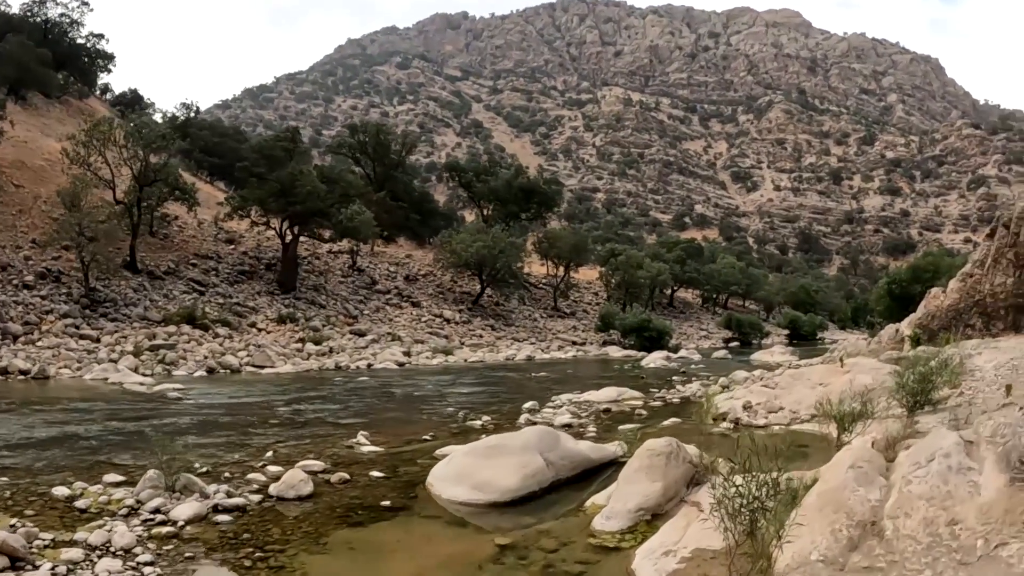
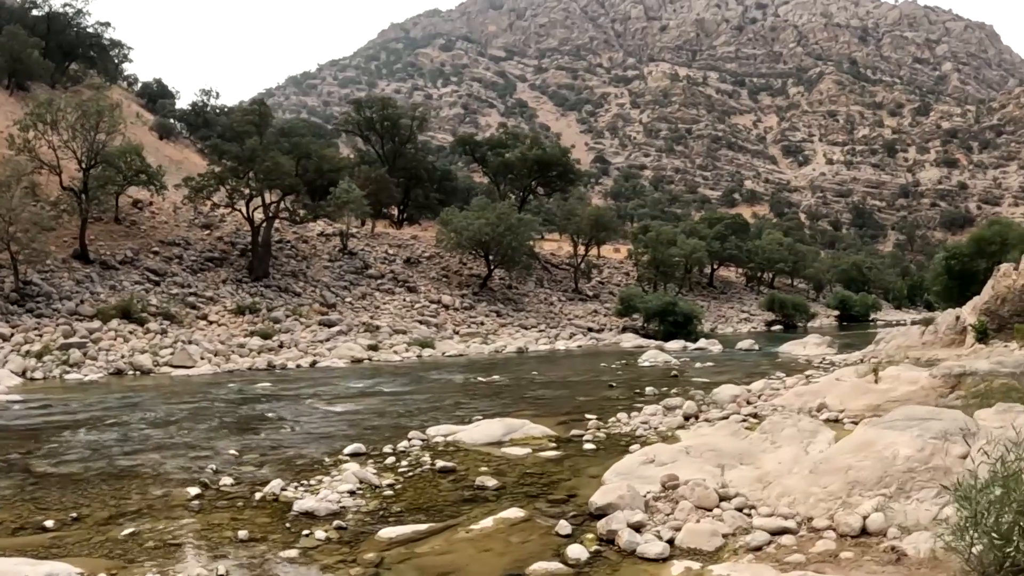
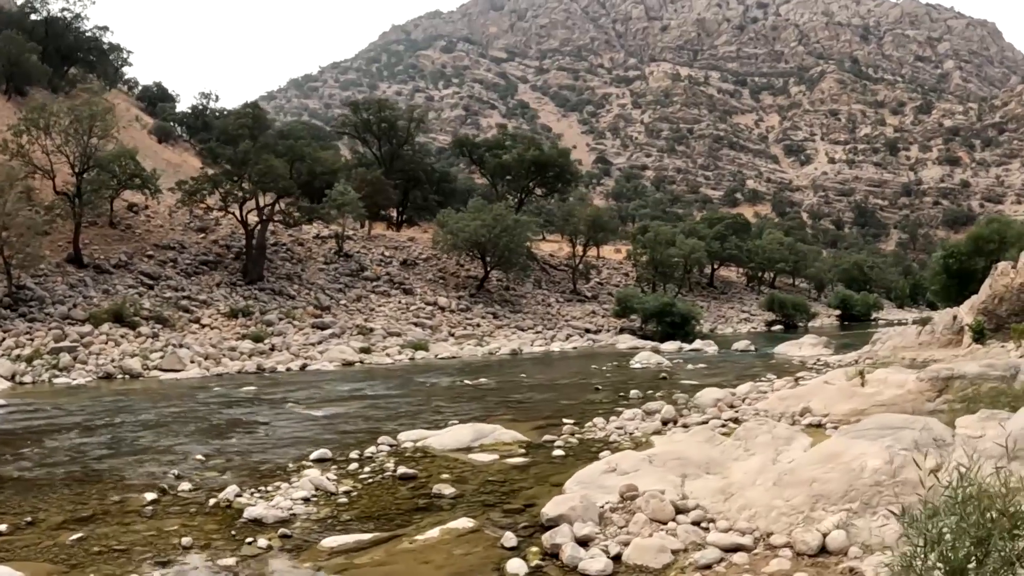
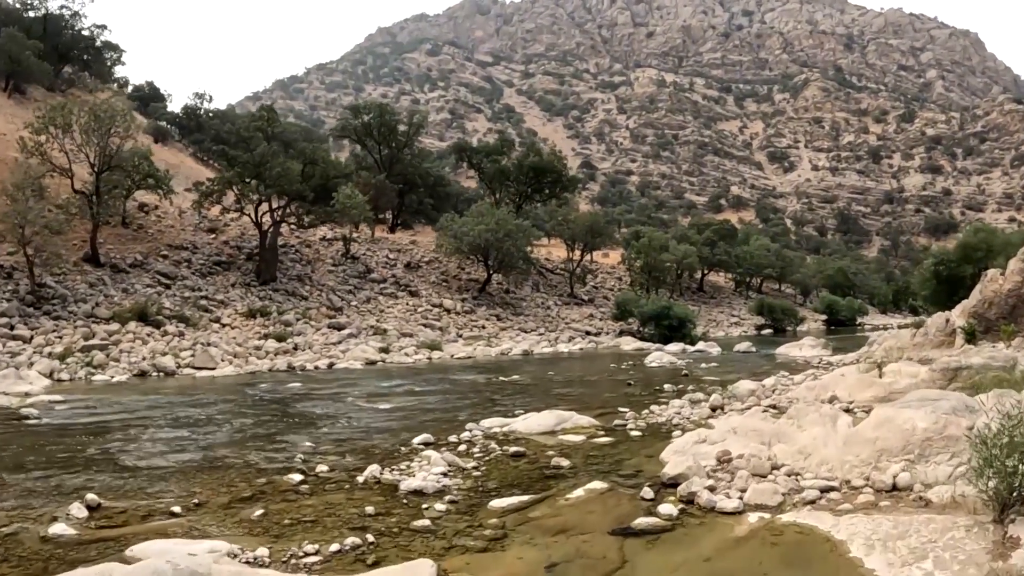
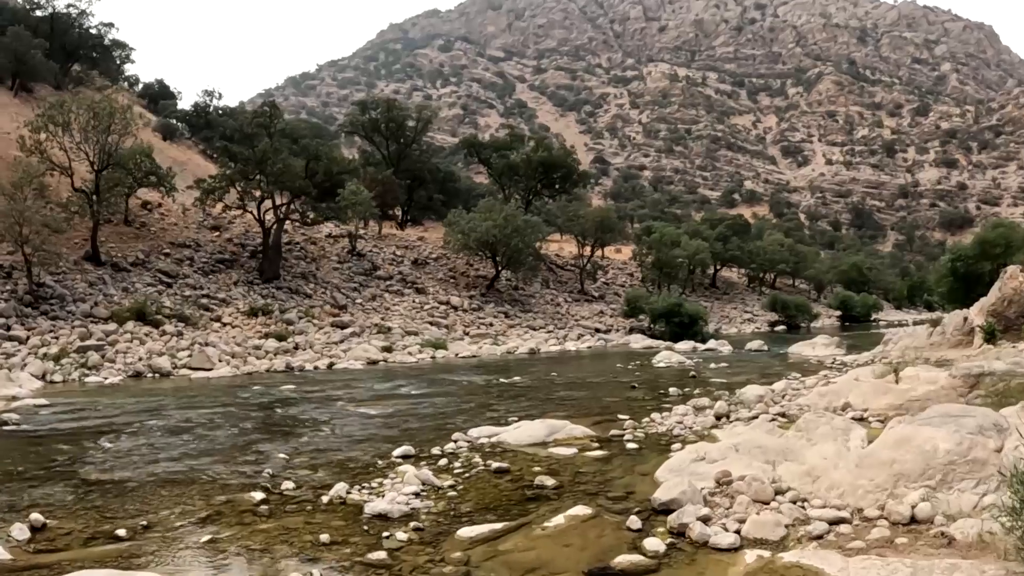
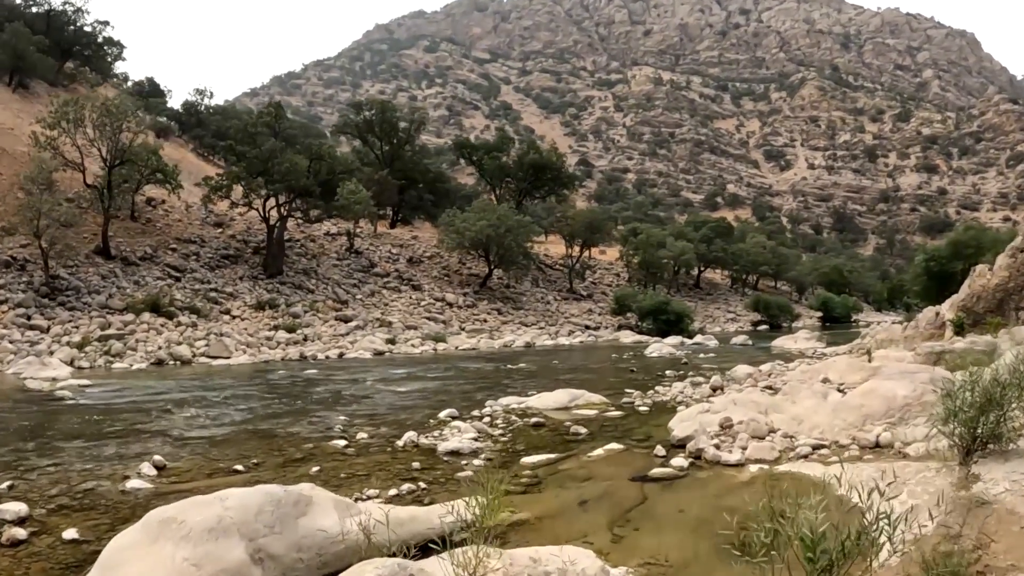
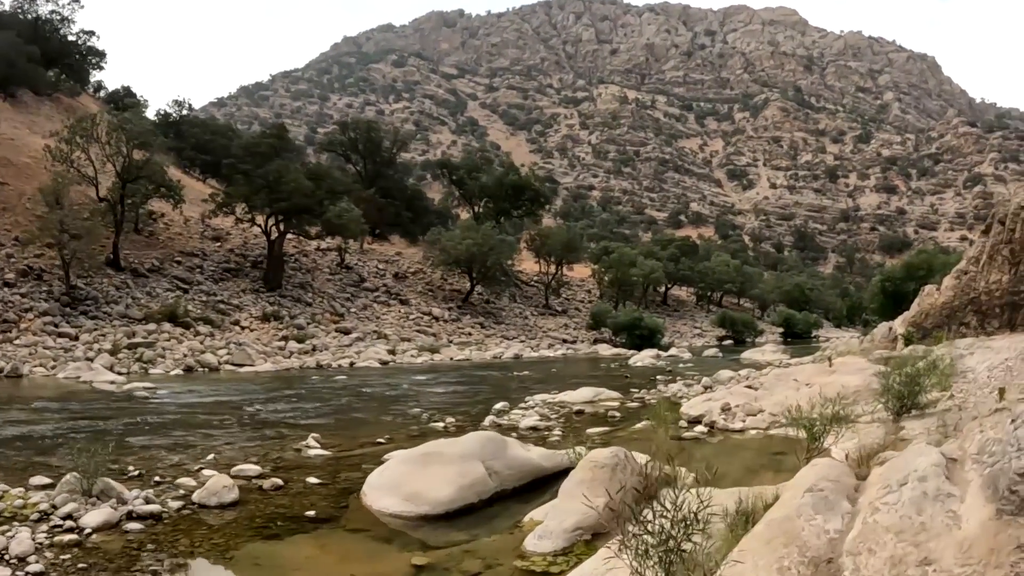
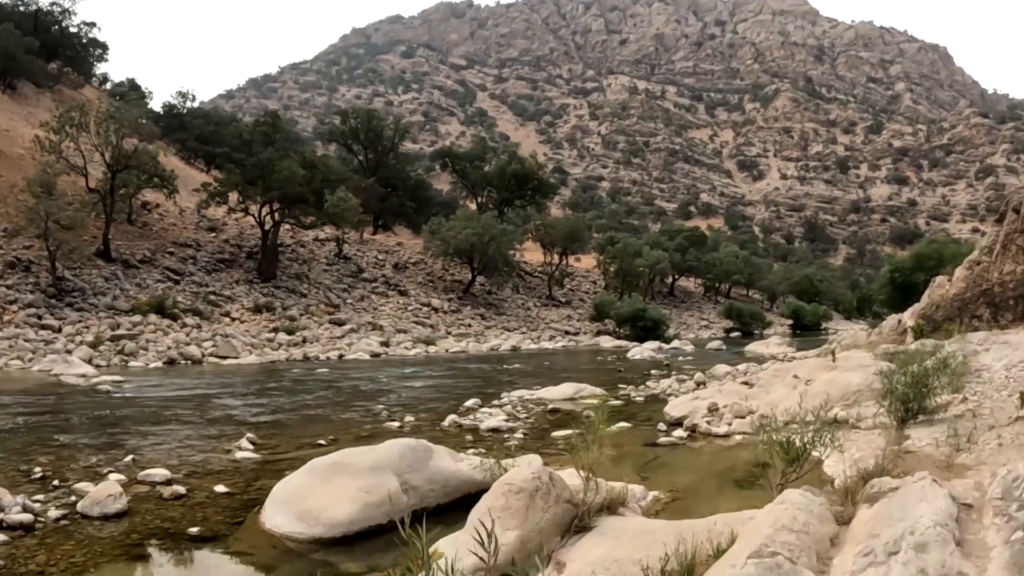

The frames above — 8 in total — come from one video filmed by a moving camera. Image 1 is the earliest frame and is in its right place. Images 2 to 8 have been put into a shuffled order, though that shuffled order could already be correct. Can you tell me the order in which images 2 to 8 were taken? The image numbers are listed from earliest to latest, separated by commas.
7, 8, 6, 4, 5, 2, 3
